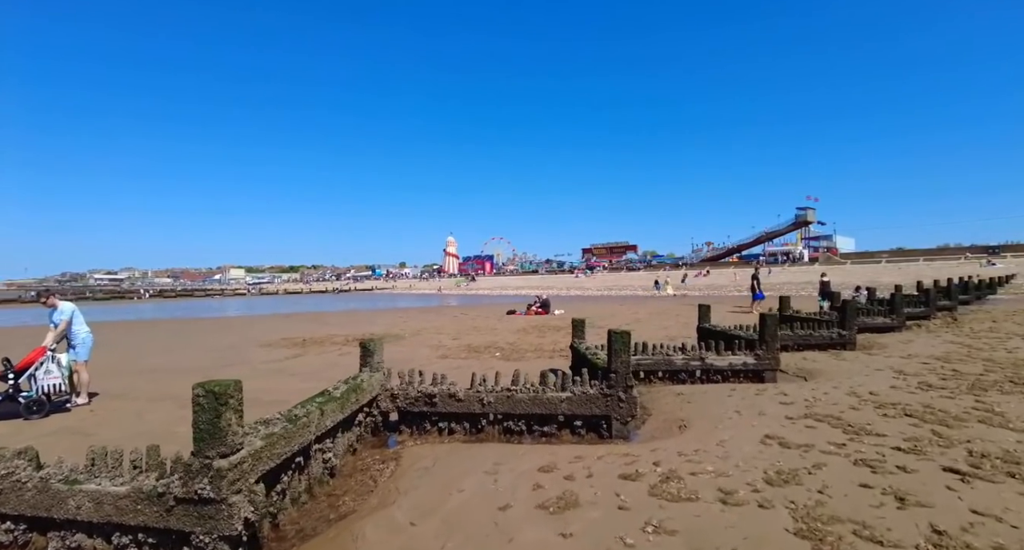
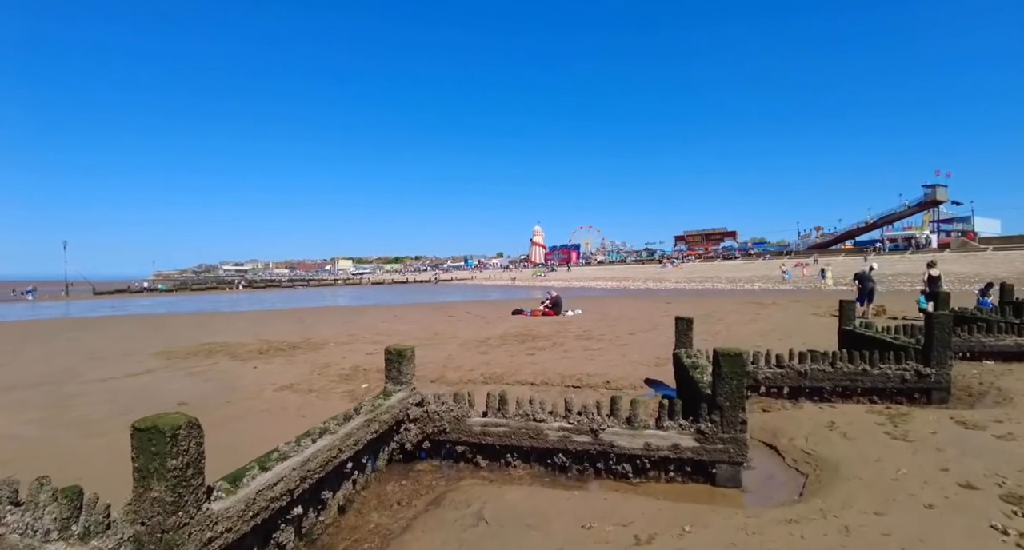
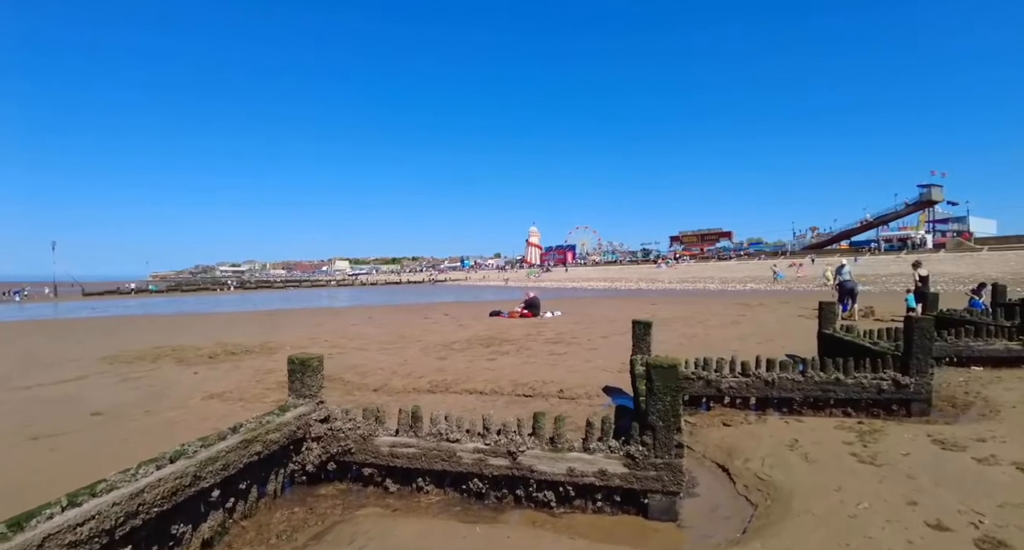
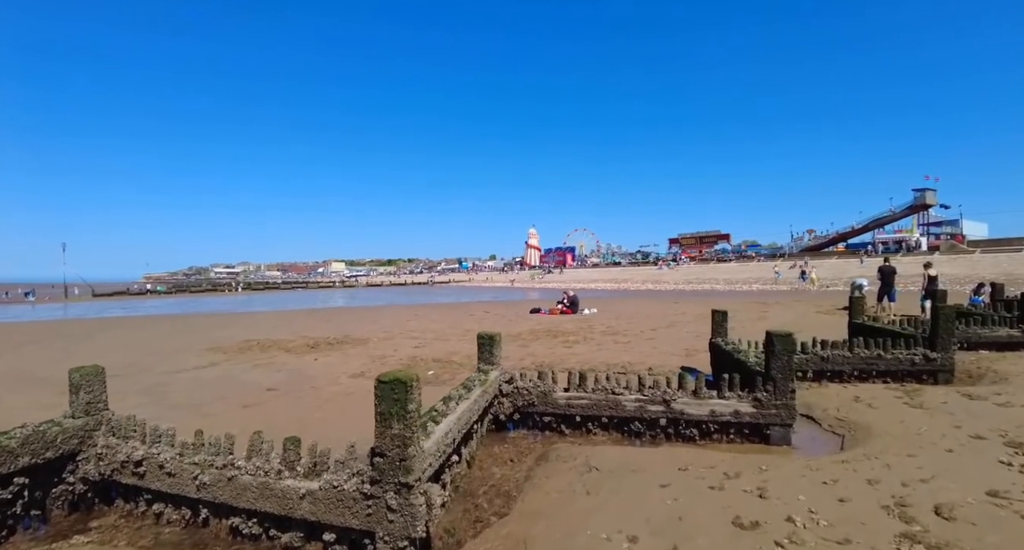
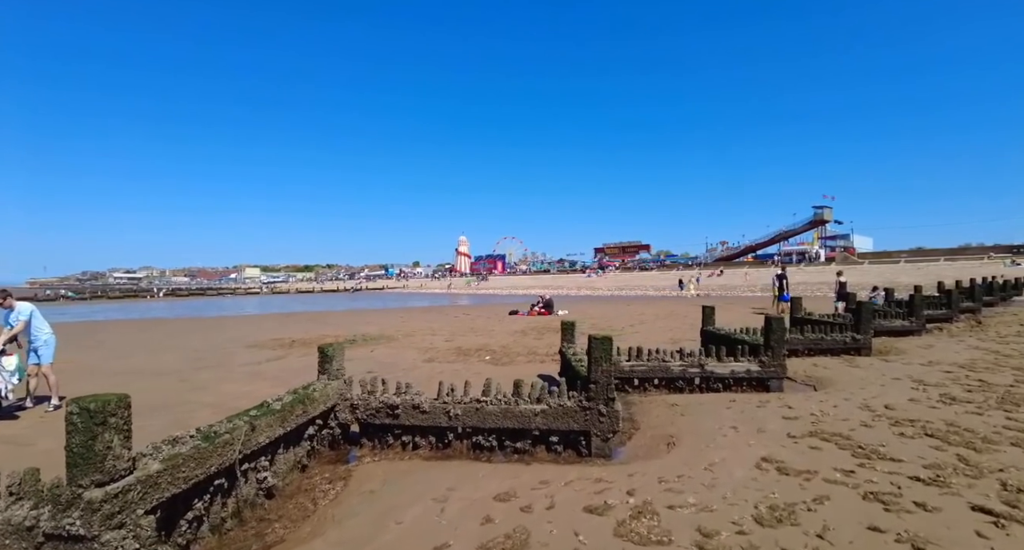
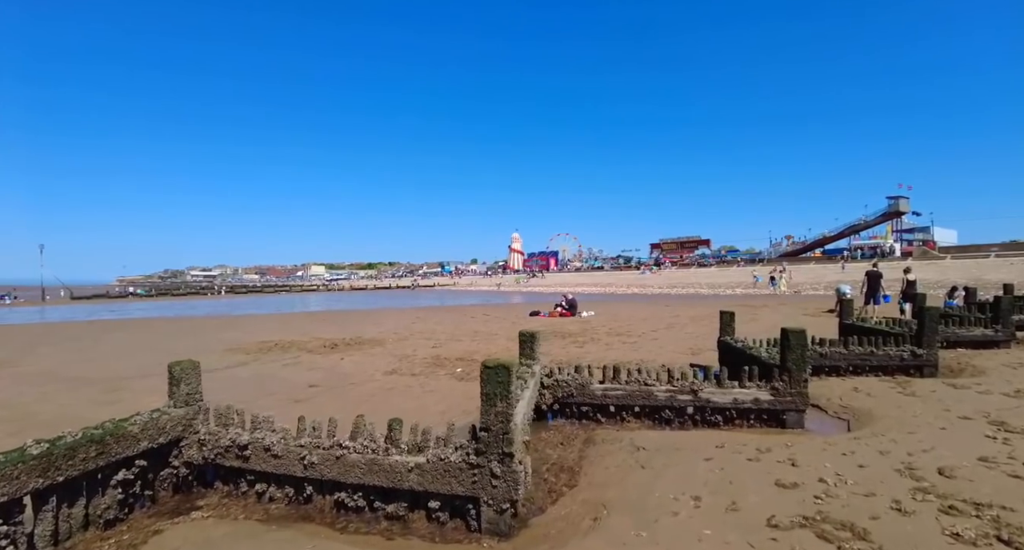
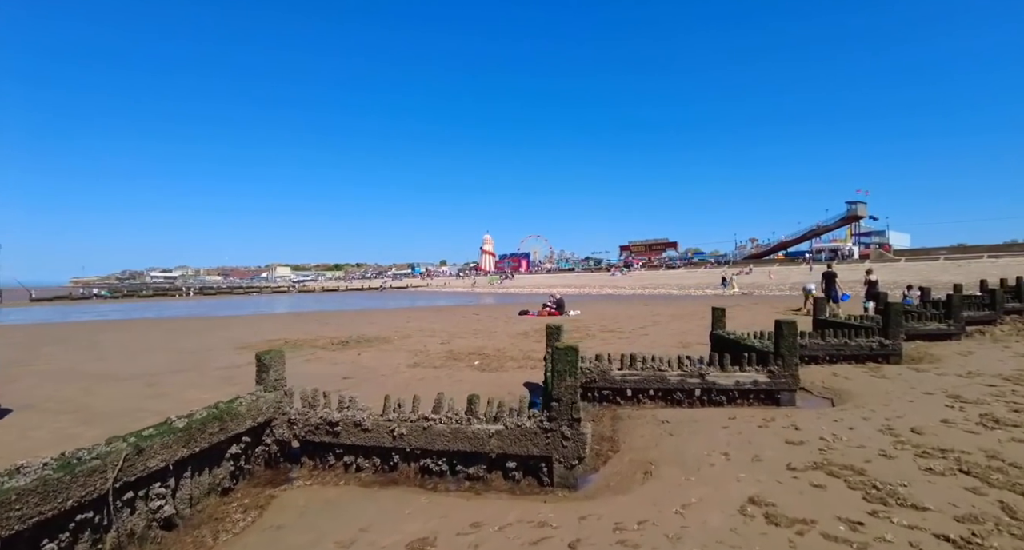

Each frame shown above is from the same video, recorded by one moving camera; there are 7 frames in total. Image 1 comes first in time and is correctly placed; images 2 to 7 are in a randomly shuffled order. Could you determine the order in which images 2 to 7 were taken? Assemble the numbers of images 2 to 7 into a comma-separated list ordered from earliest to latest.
5, 7, 6, 4, 2, 3
